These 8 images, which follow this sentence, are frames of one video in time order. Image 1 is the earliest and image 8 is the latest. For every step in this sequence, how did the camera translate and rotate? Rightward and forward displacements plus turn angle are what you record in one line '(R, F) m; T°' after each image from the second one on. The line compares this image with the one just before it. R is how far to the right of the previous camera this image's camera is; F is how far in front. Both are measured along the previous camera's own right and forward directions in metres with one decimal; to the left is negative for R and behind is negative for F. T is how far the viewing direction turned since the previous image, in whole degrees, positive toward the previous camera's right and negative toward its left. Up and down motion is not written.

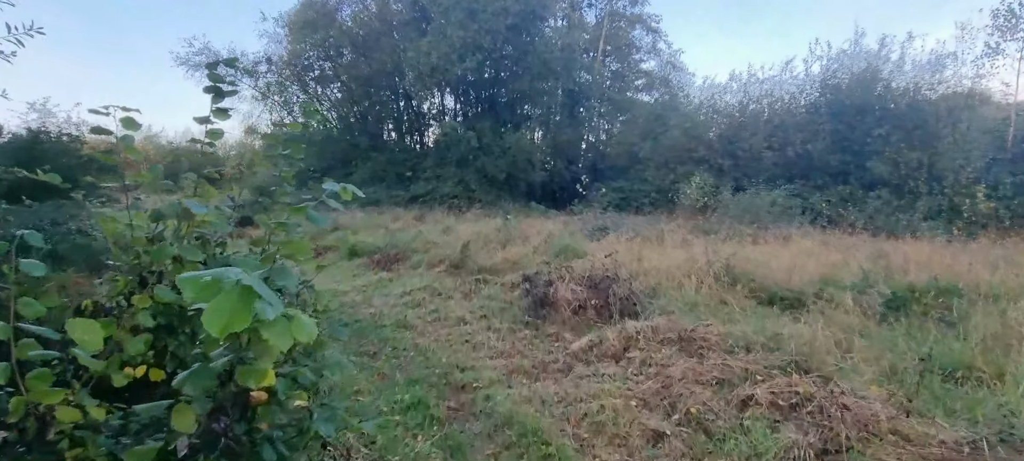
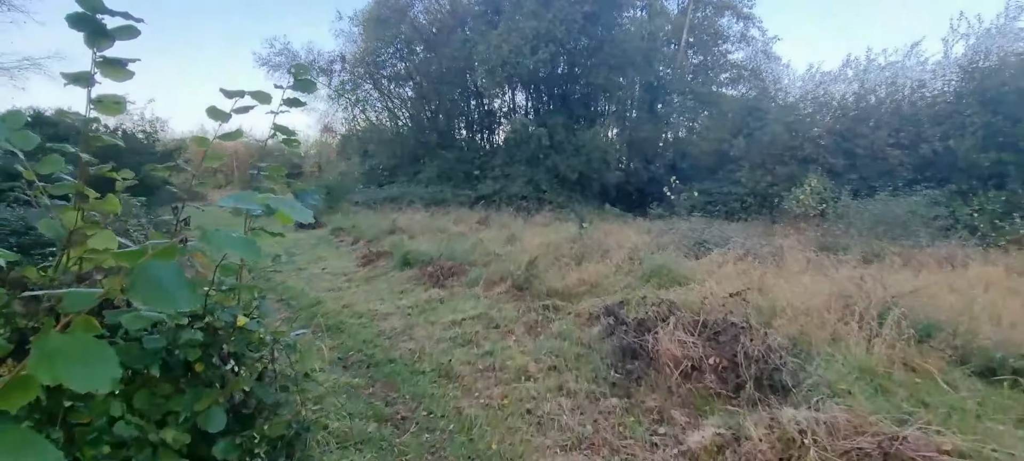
(-0.1, +1.2) m; -8°
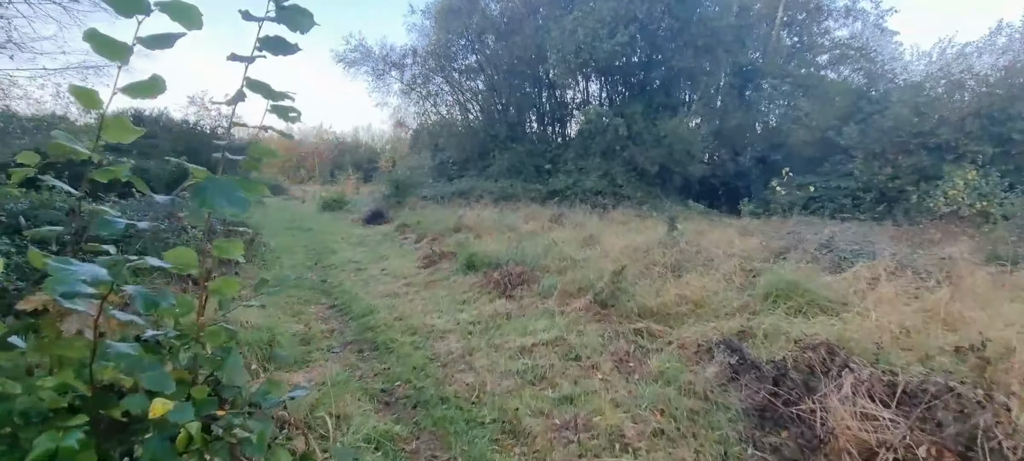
(-0.1, +0.9) m; -8°
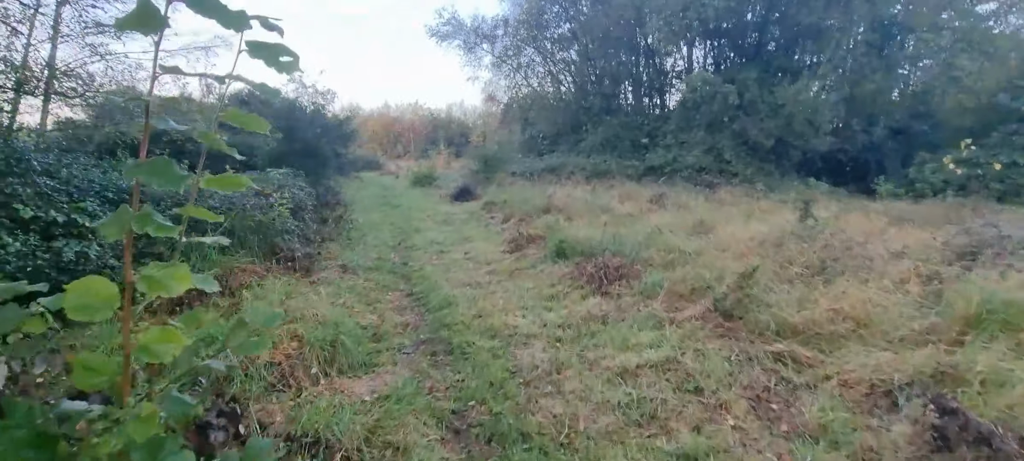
(-0.1, +0.7) m; -10°
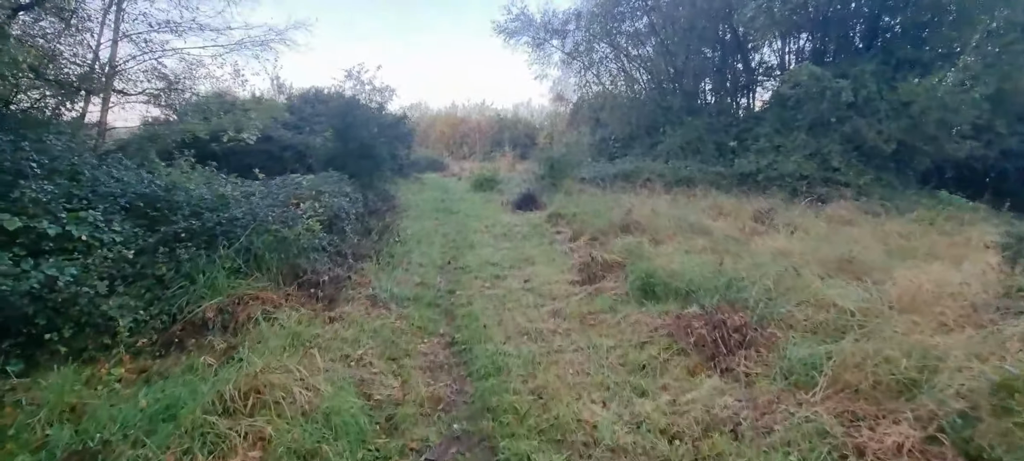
(-0.1, +1.3) m; -7°
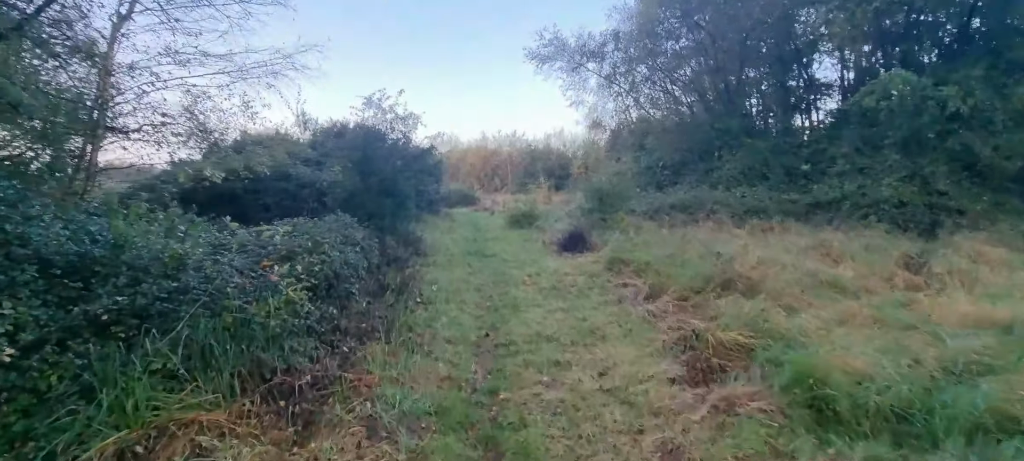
(-0.3, +1.7) m; -4°
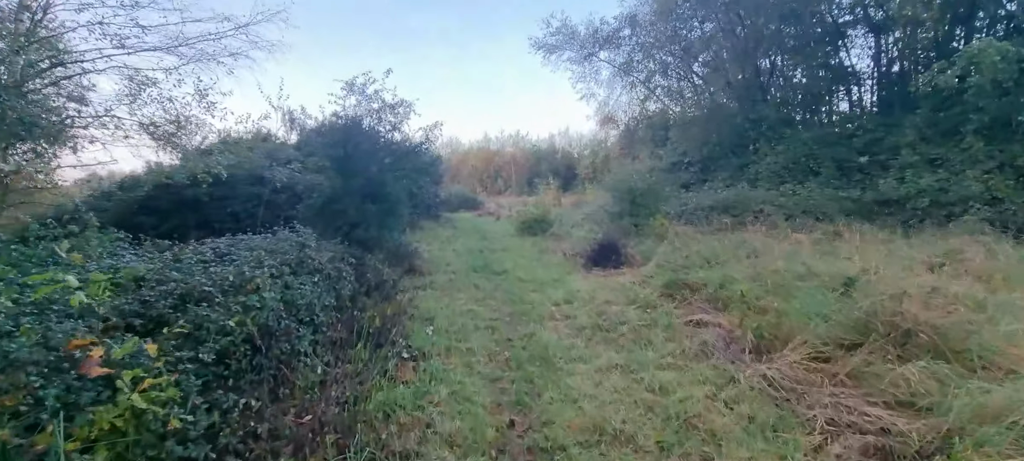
(-0.2, +1.8) m; 0°
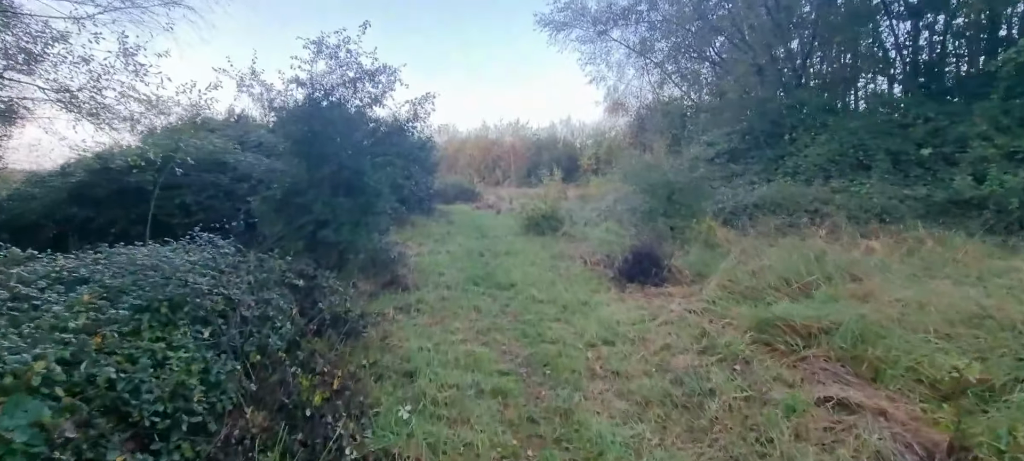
(-0.2, +1.7) m; 0°
